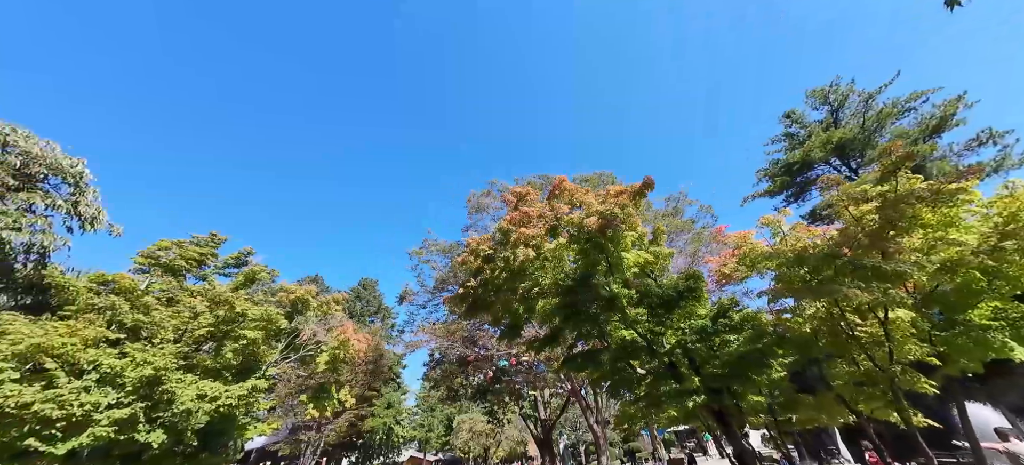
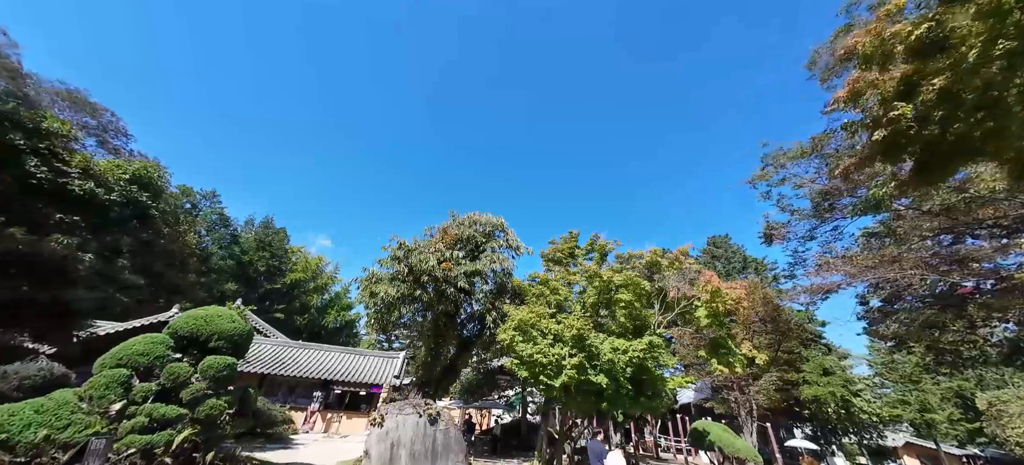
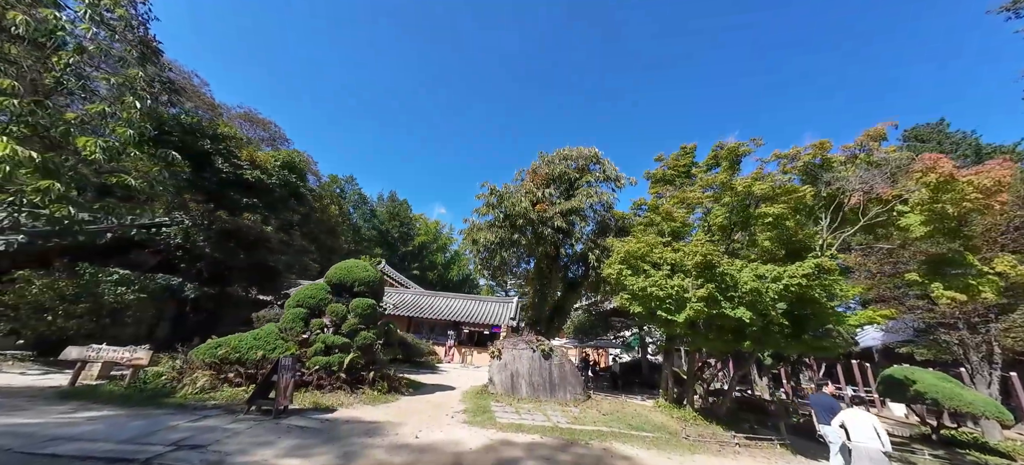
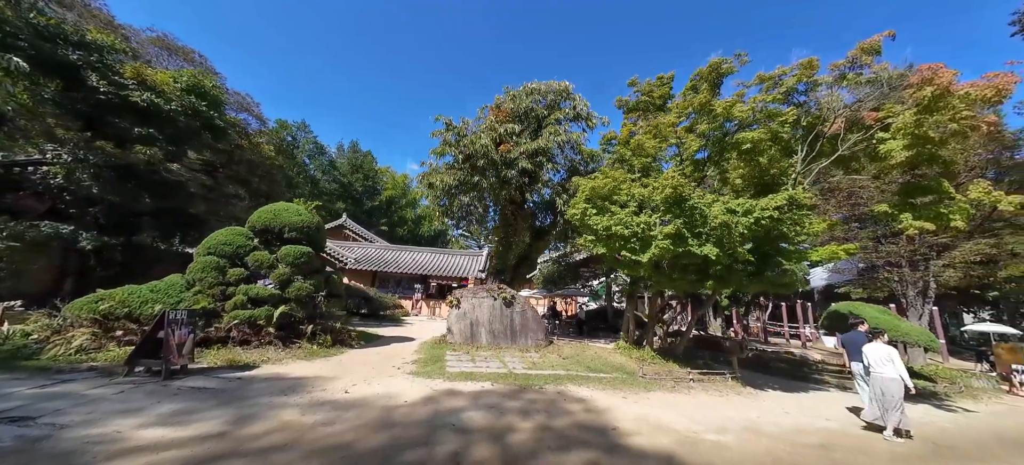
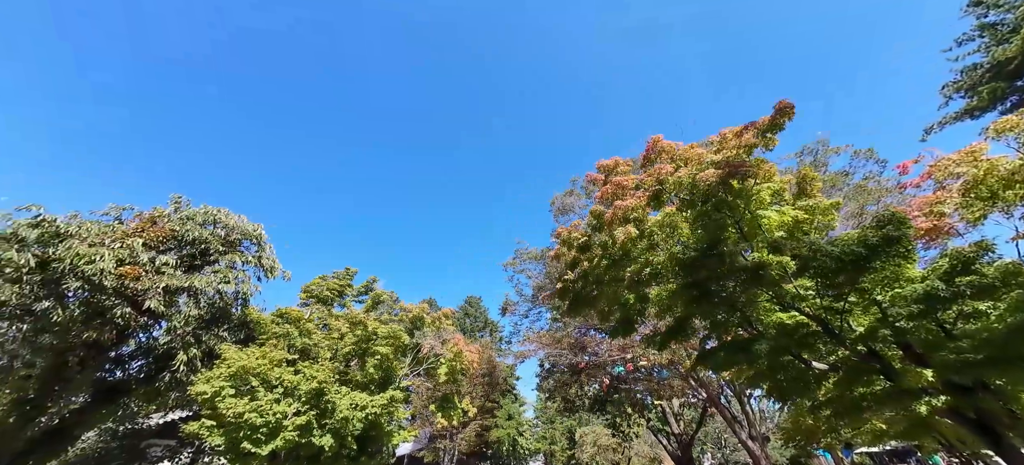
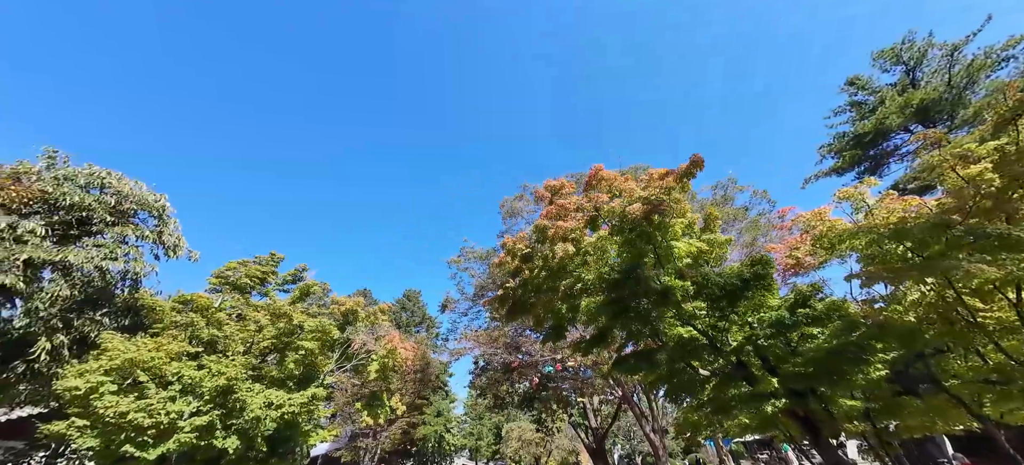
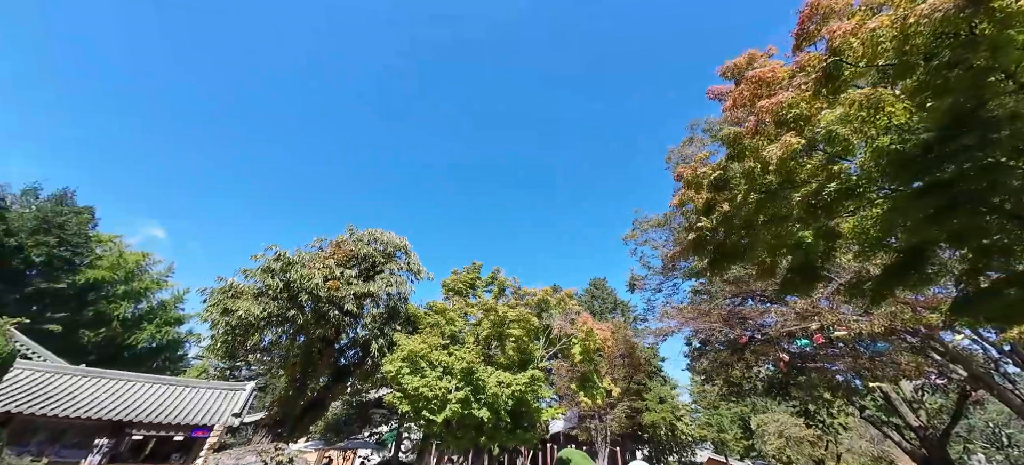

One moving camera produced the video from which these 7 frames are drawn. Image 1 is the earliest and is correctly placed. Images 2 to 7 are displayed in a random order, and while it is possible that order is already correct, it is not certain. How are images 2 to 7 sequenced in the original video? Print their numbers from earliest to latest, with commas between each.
6, 5, 7, 2, 3, 4
